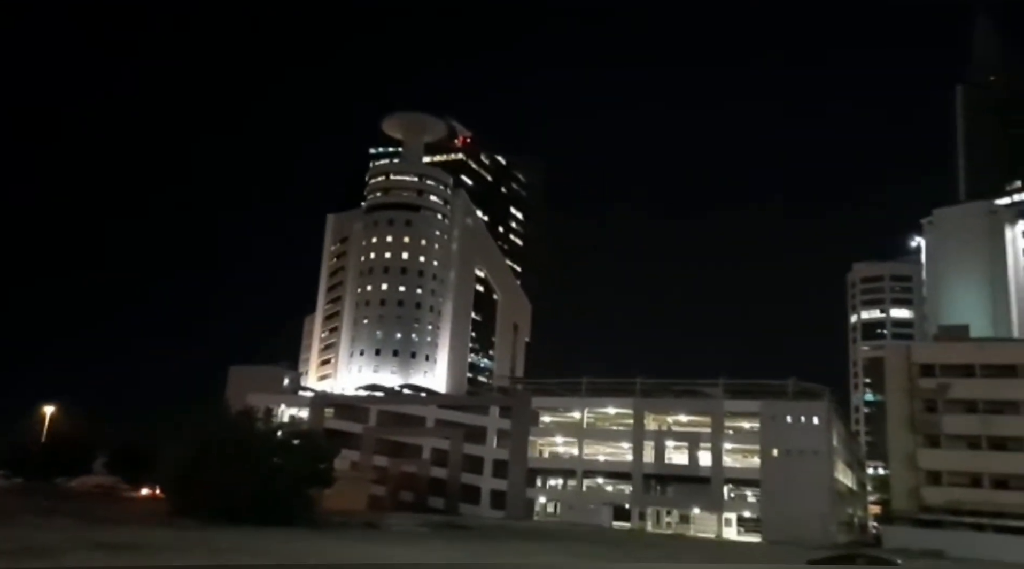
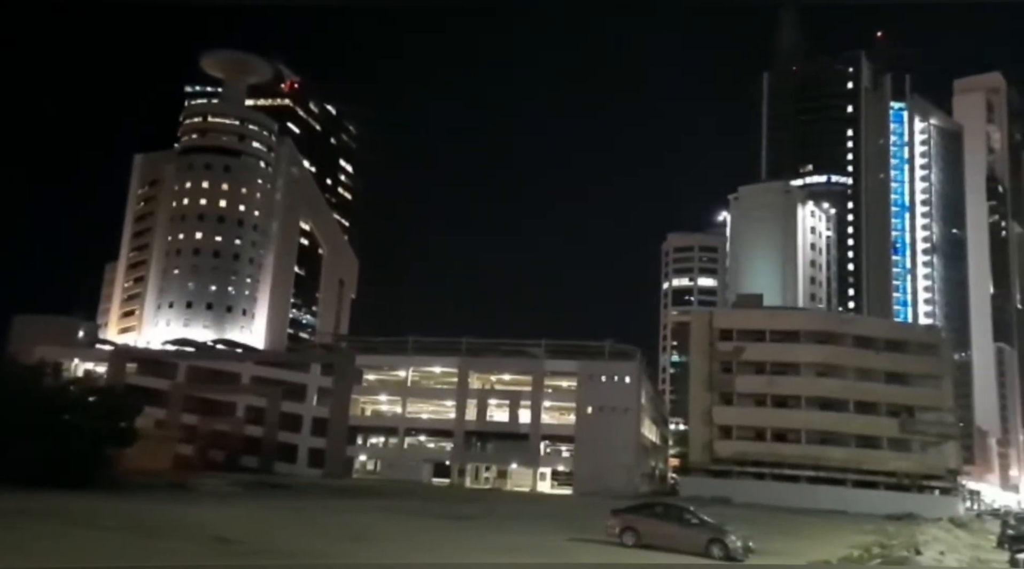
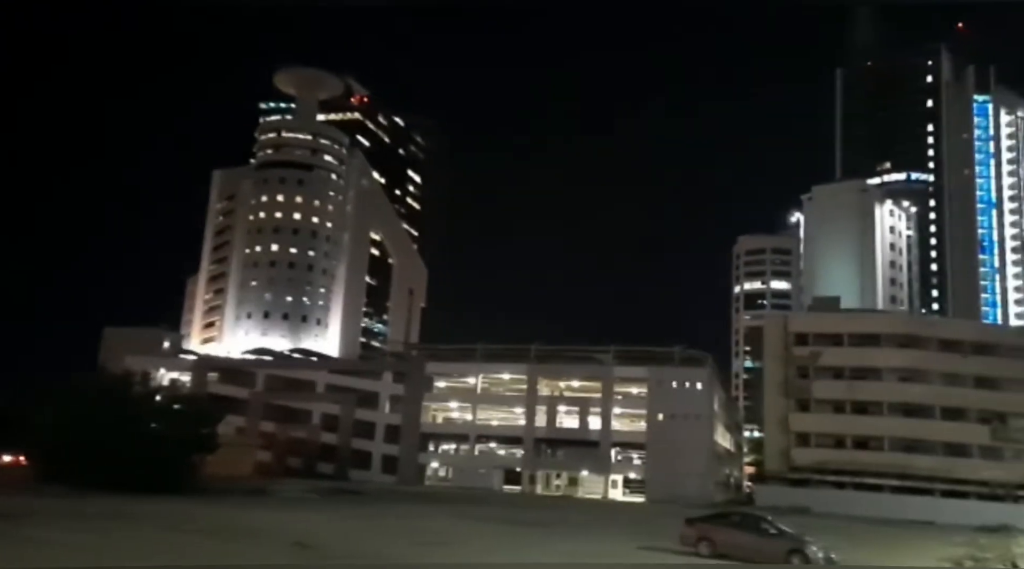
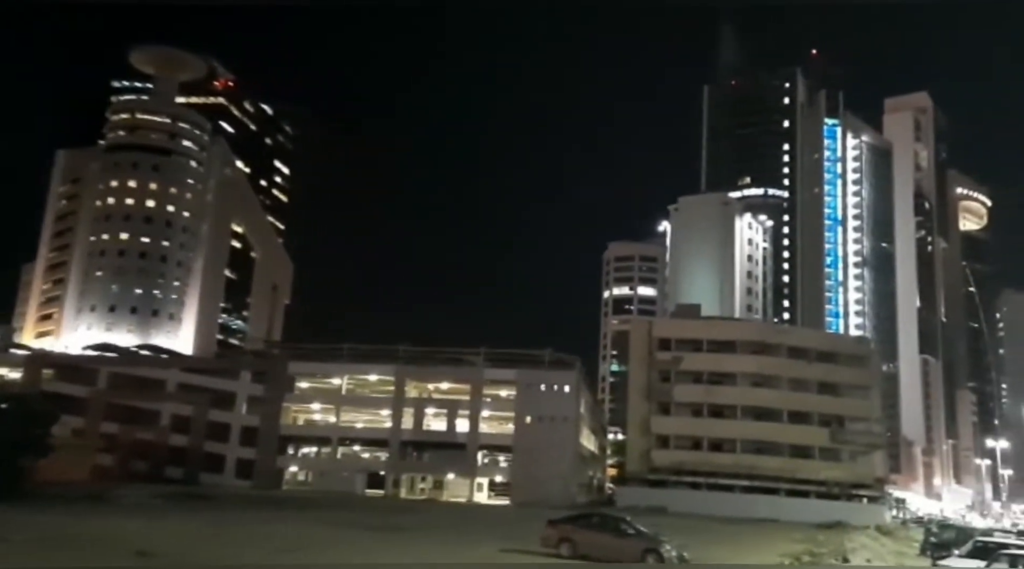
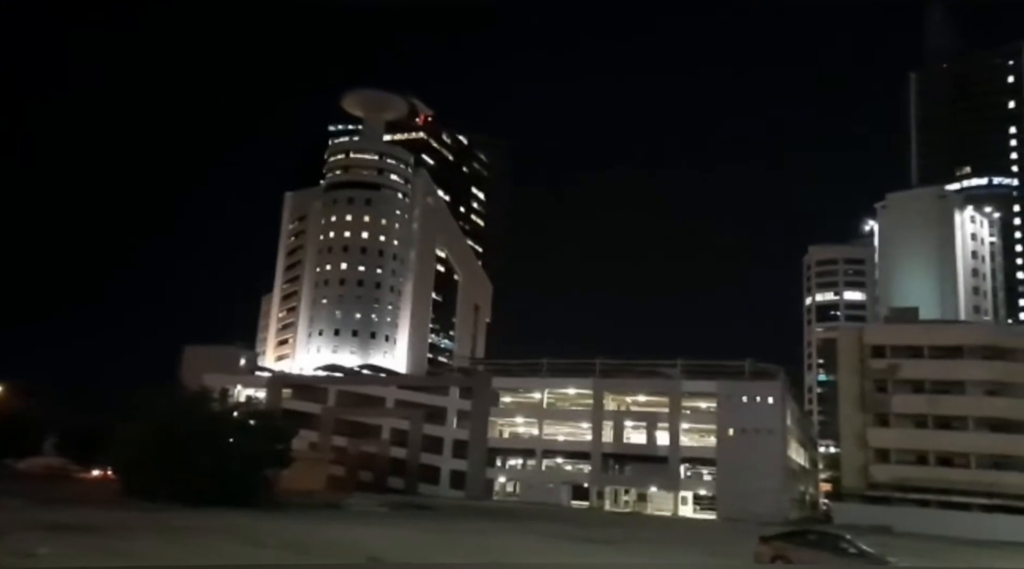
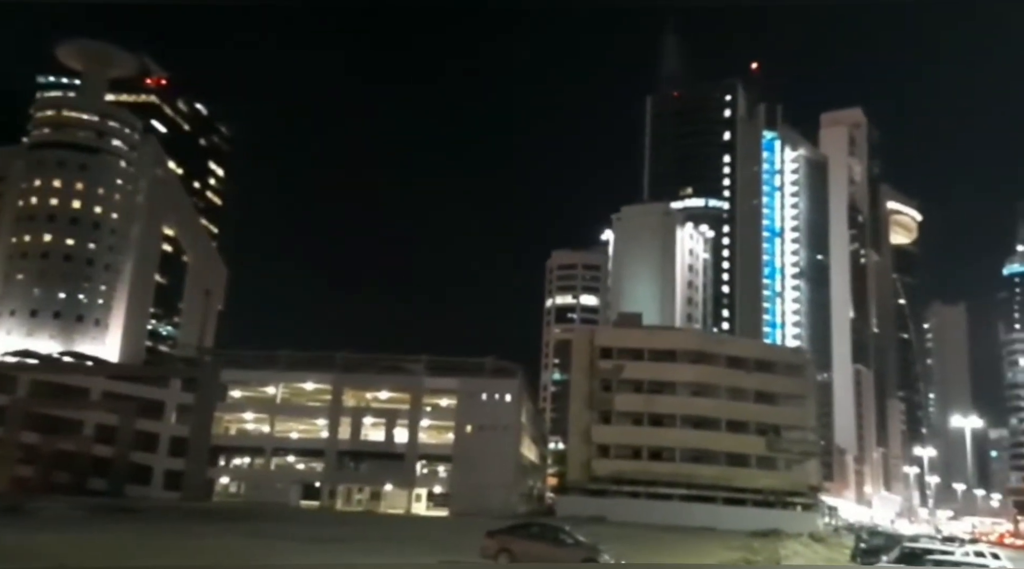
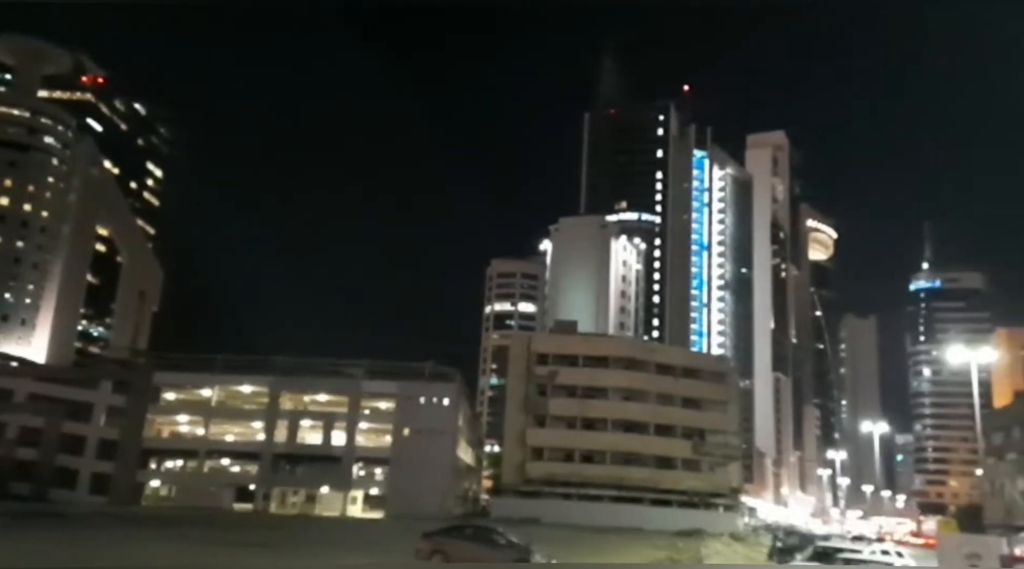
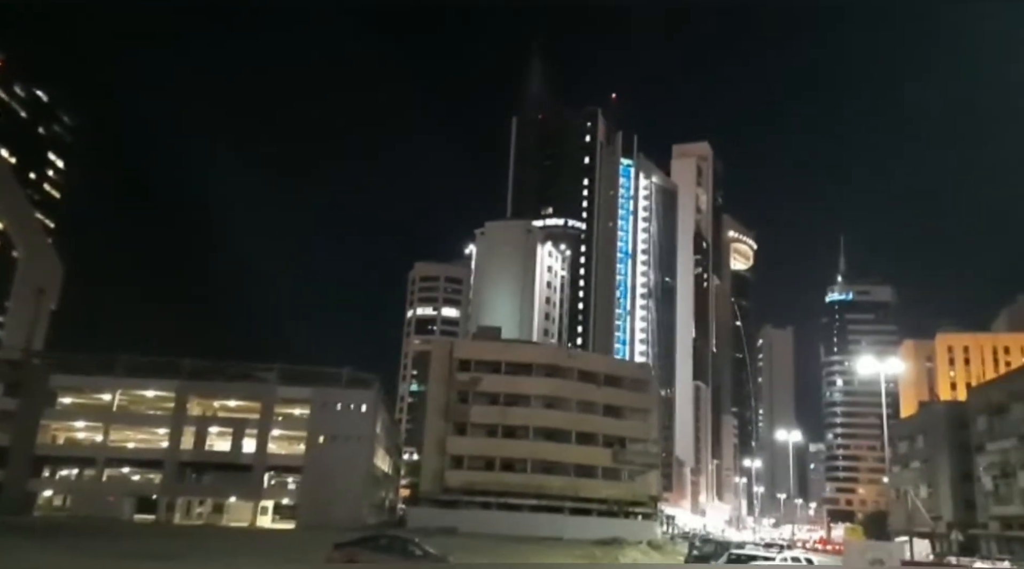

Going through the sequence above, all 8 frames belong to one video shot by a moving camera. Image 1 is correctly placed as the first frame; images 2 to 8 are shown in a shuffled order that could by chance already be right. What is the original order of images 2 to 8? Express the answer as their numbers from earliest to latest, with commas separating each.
5, 3, 2, 4, 6, 7, 8
